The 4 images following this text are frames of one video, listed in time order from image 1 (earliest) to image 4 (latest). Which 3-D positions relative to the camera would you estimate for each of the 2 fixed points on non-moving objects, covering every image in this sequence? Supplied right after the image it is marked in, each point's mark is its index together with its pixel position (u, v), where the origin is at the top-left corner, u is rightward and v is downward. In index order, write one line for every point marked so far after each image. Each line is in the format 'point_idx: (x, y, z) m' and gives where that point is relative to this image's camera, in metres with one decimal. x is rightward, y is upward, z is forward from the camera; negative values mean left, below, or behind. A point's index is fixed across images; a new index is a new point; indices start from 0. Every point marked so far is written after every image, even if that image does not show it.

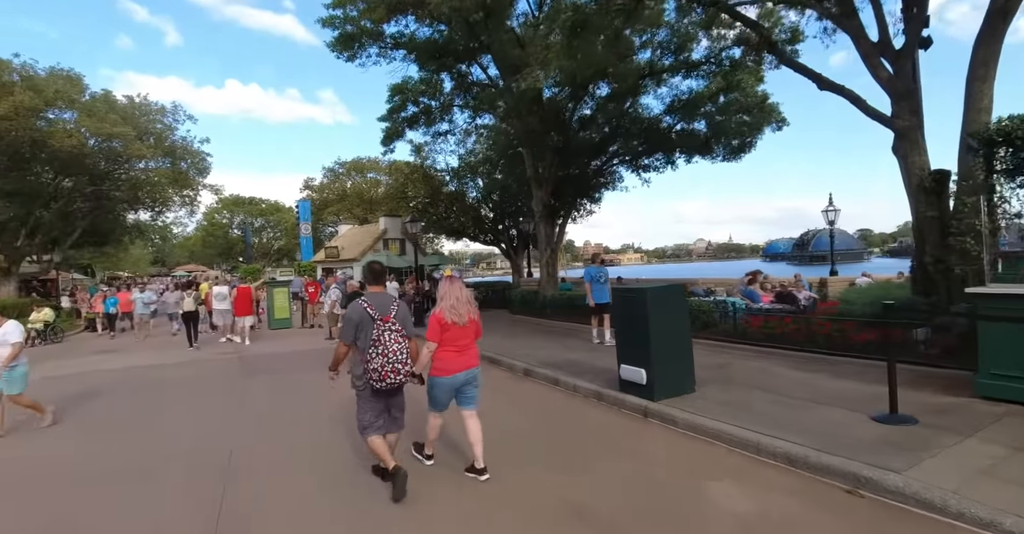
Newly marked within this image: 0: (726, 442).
0: (+2.1, -1.7, +4.8) m
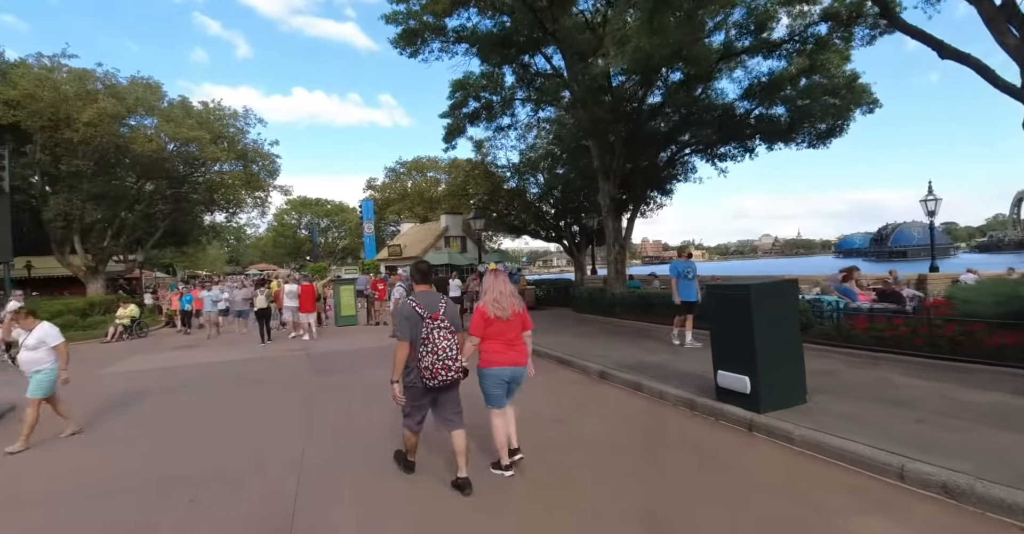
0: (+2.8, -1.6, +4.1) m
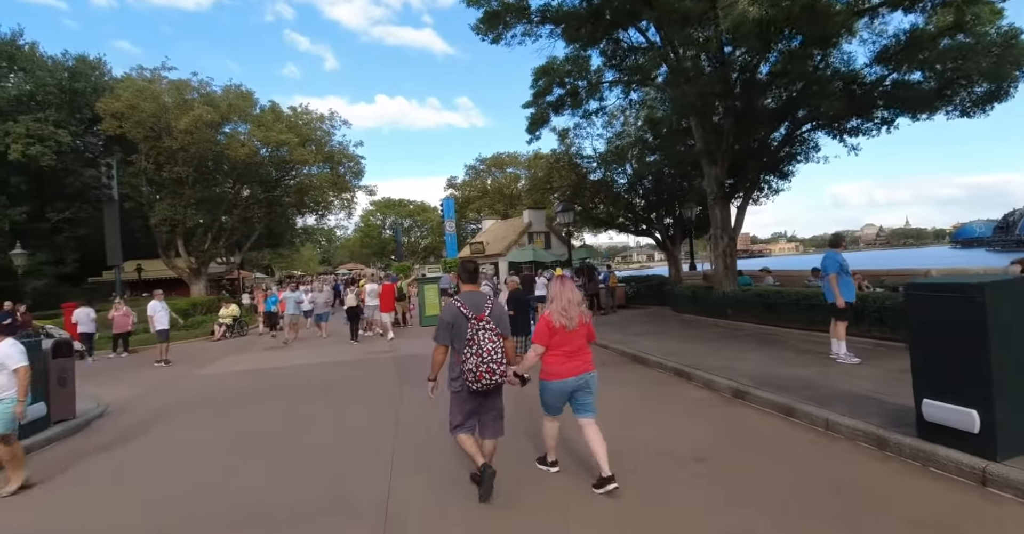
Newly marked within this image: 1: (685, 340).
0: (+3.7, -1.6, +2.6) m
1: (+3.2, -1.4, +9.1) m
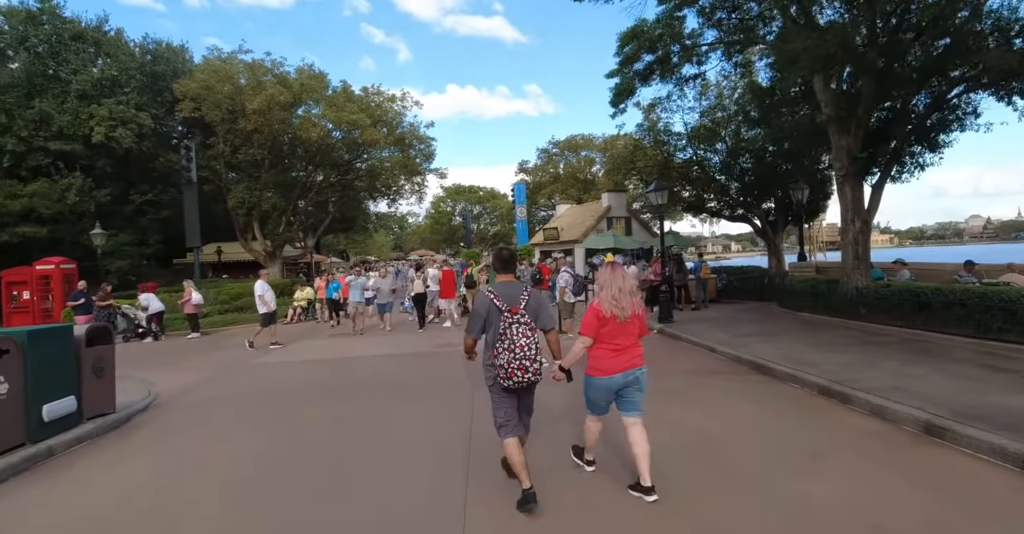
0: (+4.2, -1.5, +0.9) m
1: (+4.5, -1.2, +7.5) m
